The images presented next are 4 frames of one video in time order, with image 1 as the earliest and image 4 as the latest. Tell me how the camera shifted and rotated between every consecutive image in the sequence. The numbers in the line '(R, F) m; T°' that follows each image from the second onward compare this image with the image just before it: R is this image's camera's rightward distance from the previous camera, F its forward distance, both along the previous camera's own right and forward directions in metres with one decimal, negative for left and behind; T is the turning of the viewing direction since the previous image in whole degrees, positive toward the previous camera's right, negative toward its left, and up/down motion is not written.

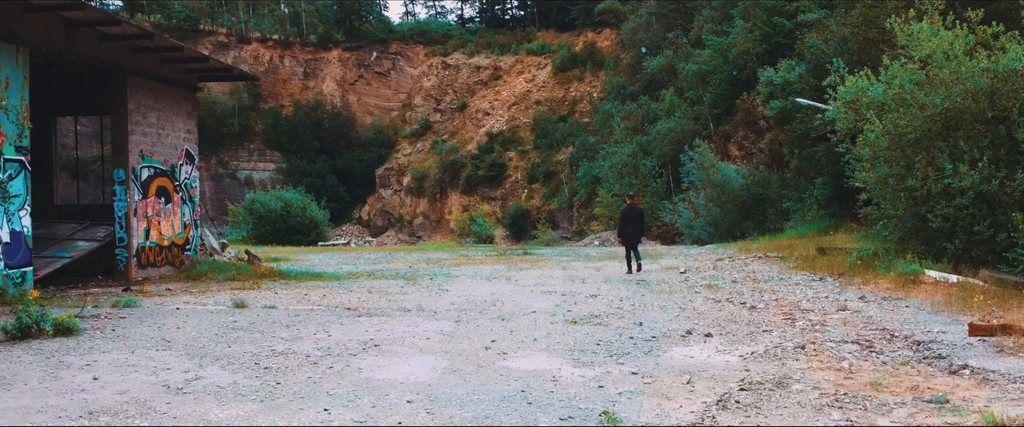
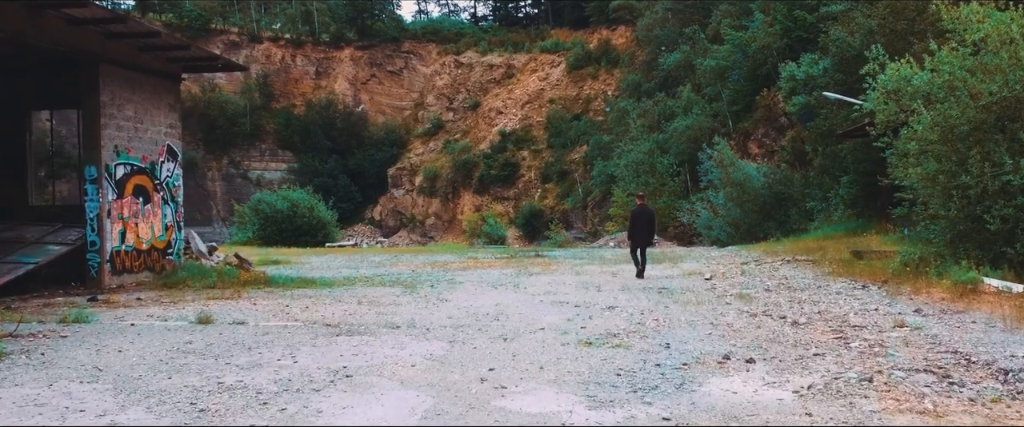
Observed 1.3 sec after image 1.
(+0.1, +1.3) m; -1°
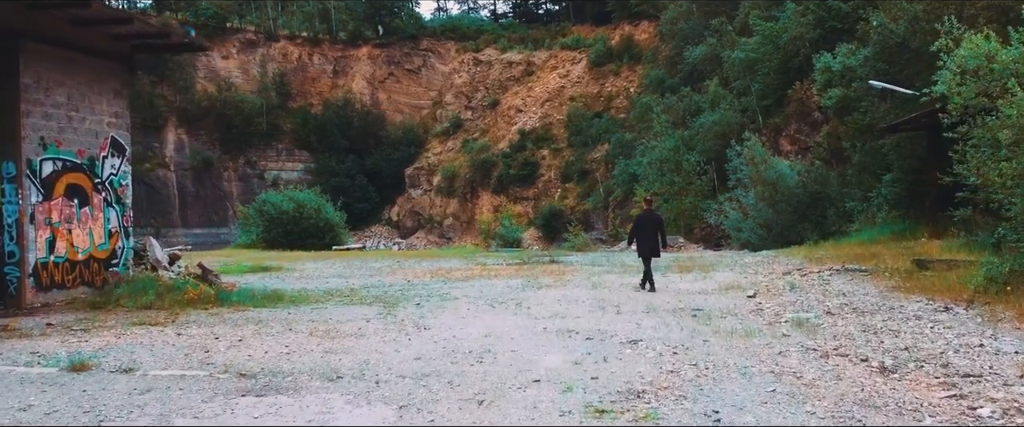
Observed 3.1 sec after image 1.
(+0.3, +2.3) m; -2°
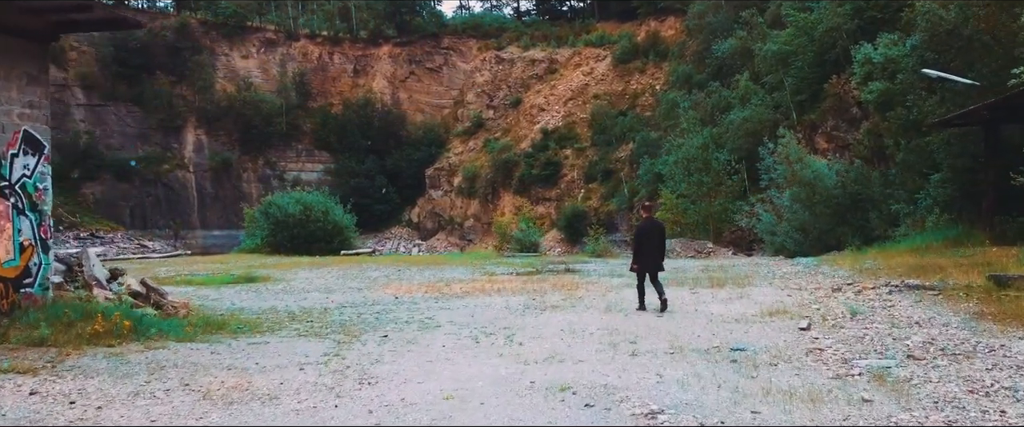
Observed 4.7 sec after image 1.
(+0.4, +2.3) m; -2°
